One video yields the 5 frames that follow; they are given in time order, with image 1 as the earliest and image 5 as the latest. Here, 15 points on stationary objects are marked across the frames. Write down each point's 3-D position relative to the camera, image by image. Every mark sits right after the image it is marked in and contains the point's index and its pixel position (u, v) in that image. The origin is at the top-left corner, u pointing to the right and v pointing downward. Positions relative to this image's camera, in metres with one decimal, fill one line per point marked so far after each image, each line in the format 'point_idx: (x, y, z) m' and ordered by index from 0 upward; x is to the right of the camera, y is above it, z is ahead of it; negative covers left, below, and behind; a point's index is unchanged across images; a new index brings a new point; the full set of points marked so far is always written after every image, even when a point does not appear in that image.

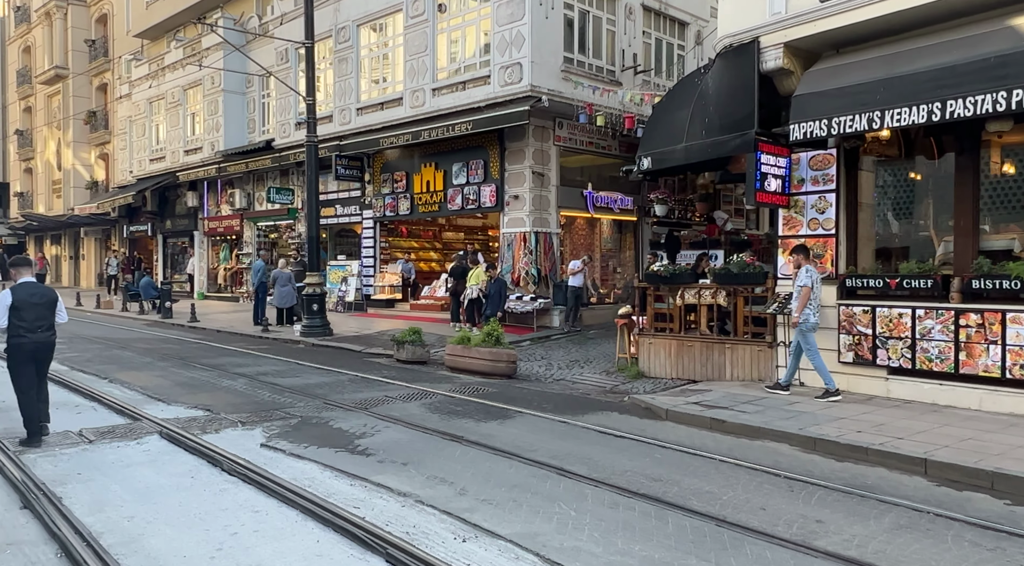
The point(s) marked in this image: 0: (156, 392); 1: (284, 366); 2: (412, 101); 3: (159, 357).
0: (-4.7, -1.5, +10.9) m
1: (-3.6, -1.4, +13.2) m
2: (-2.4, +4.4, +19.7) m
3: (-6.2, -1.3, +14.6) m
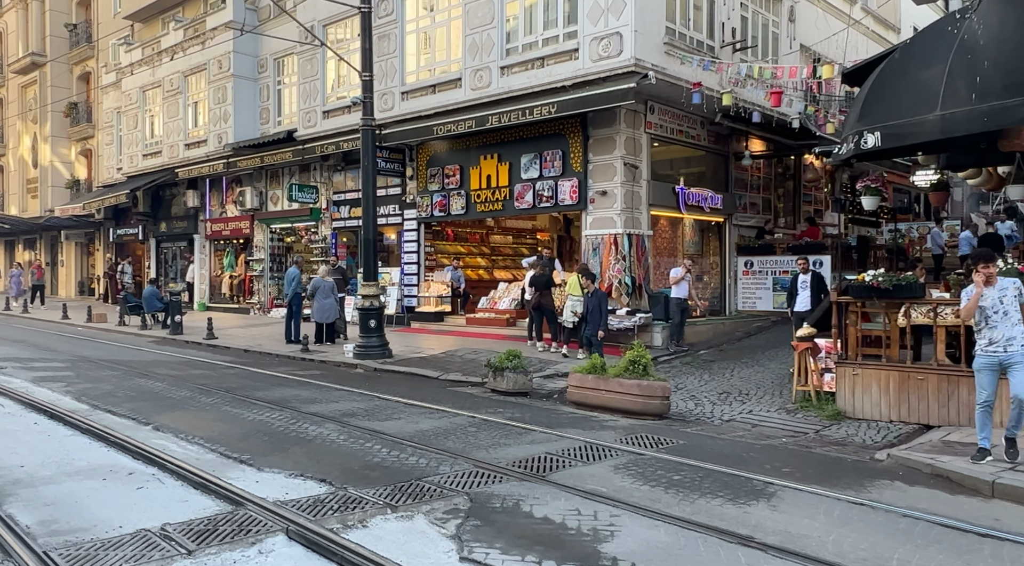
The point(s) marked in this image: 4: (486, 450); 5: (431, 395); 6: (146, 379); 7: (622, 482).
0: (-2.8, -1.6, +8.1) m
1: (-1.8, -1.6, +10.4) m
2: (-0.8, +4.1, +16.9) m
3: (-4.4, -1.5, +11.7) m
4: (-0.2, -1.6, +7.8) m
5: (-1.1, -1.6, +11.7) m
6: (-5.6, -1.5, +12.7) m
7: (+0.9, -1.6, +6.7) m
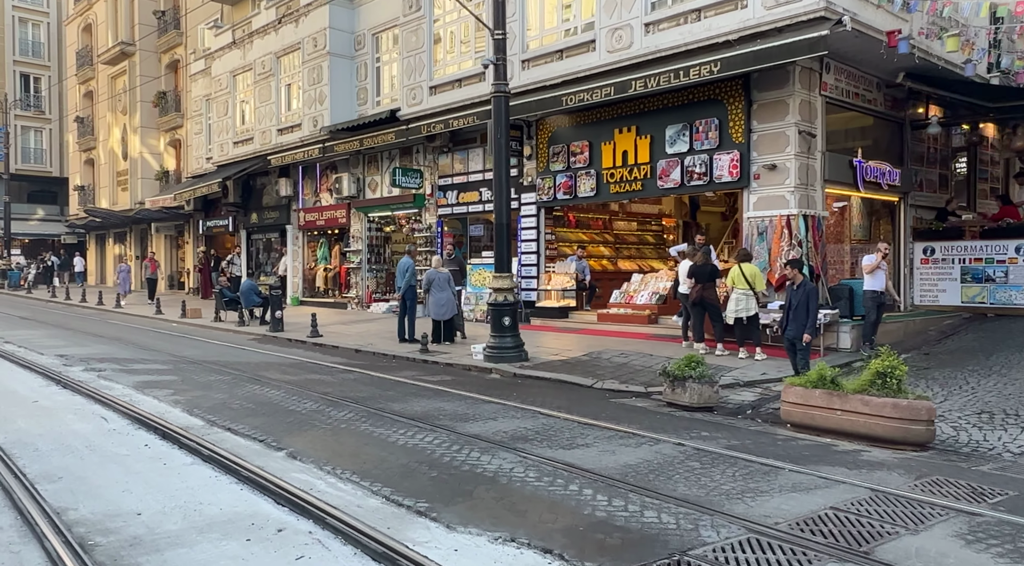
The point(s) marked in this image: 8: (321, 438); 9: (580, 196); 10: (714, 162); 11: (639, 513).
0: (-0.9, -1.6, +6.2) m
1: (+0.3, -1.5, +8.4) m
2: (+1.8, +4.3, +14.8) m
3: (-2.2, -1.4, +9.9) m
4: (+1.6, -1.5, +5.7) m
5: (+1.0, -1.5, +9.6) m
6: (-3.4, -1.4, +11.0) m
7: (+2.6, -1.5, +4.4) m
8: (-1.9, -1.5, +7.9) m
9: (+1.4, +1.8, +16.6) m
10: (+3.5, +2.1, +14.1) m
11: (+0.8, -1.5, +5.5) m
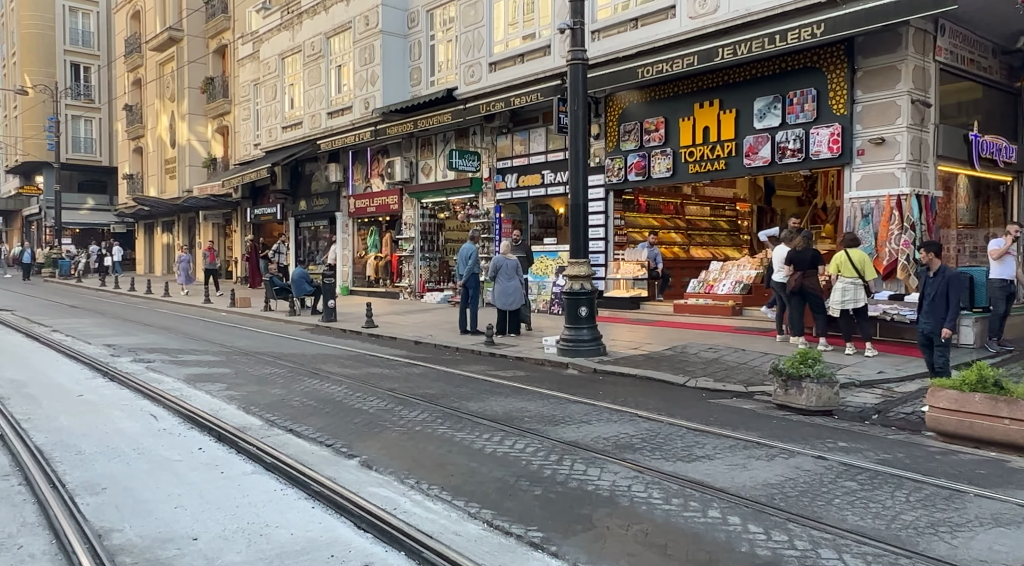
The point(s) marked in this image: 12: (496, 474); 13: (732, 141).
0: (-0.1, -1.4, +5.1) m
1: (+1.2, -1.3, +7.3) m
2: (+3.0, +4.5, +13.5) m
3: (-1.3, -1.3, +8.9) m
4: (+2.4, -1.4, +4.5) m
5: (+2.0, -1.3, +8.5) m
6: (-2.4, -1.2, +10.0) m
7: (+3.3, -1.4, +3.2) m
8: (-1.0, -1.4, +6.9) m
9: (+2.7, +2.0, +15.4) m
10: (+4.6, +2.3, +12.7) m
11: (+1.6, -1.4, +4.4) m
12: (-0.1, -1.4, +5.9) m
13: (+3.7, +2.4, +13.9) m
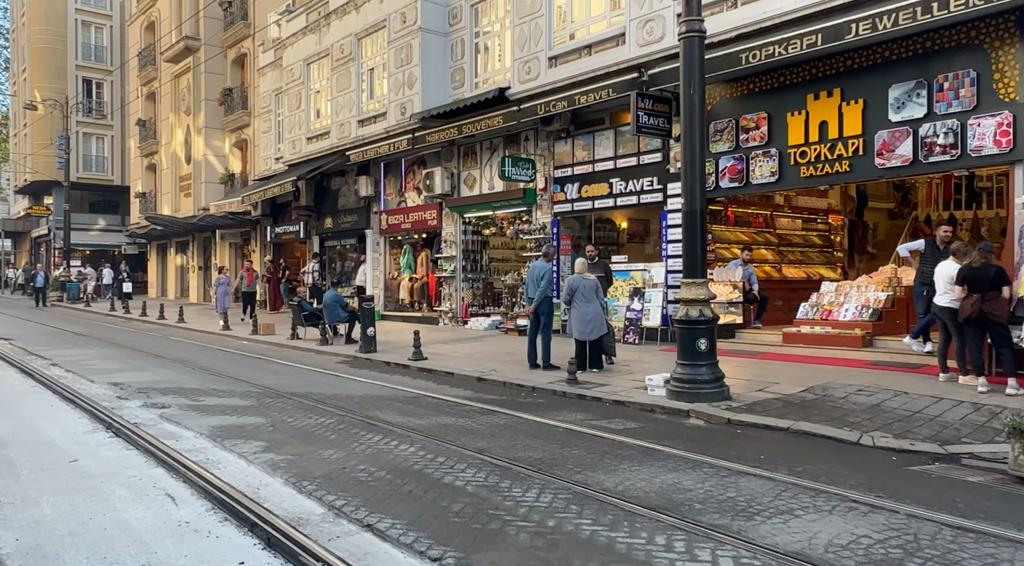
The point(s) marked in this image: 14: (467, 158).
0: (+1.0, -1.6, +2.8) m
1: (+2.3, -1.5, +4.9) m
2: (+4.2, +4.2, +11.3) m
3: (-0.1, -1.5, +6.6) m
4: (+3.5, -1.5, +2.2) m
5: (+3.1, -1.5, +6.1) m
6: (-1.2, -1.5, +7.7) m
7: (+4.4, -1.5, +0.8) m
8: (+0.1, -1.5, +4.6) m
9: (+3.9, +1.6, +13.1) m
10: (+5.8, +2.0, +10.4) m
11: (+2.7, -1.5, +2.0) m
12: (+1.0, -1.5, +3.6) m
13: (+4.9, +2.1, +11.6) m
14: (-1.1, +3.0, +19.7) m
